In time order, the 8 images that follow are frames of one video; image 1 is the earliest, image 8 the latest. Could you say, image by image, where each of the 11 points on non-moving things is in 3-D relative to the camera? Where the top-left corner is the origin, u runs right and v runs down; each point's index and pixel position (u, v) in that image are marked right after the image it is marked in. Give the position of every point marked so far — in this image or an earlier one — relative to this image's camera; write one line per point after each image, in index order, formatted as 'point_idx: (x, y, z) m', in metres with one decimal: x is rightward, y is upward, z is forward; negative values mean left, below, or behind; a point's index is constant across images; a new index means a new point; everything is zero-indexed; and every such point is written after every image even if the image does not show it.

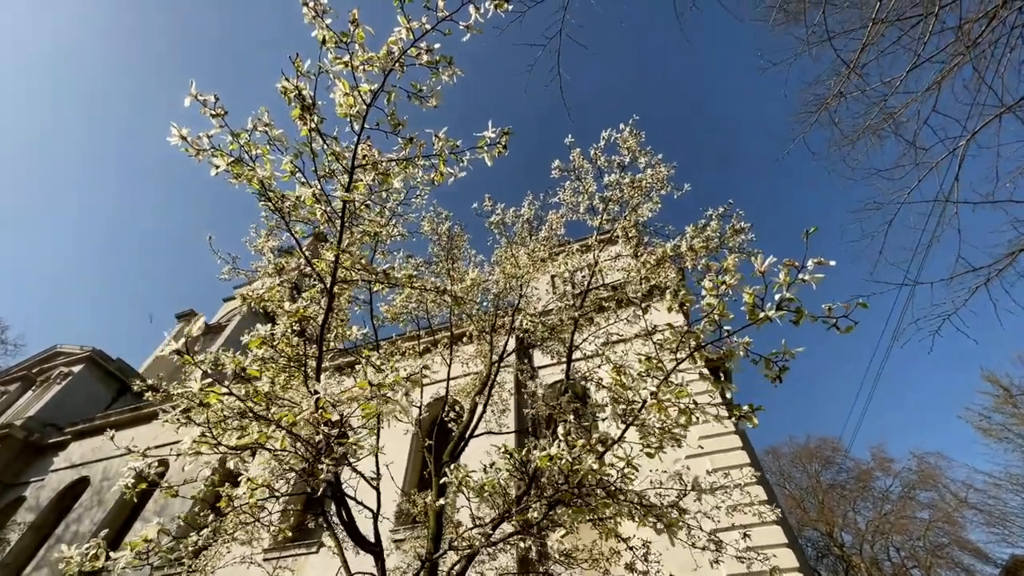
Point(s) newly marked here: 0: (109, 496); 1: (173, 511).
0: (-18.6, -9.2, +19.9) m
1: (-13.8, -8.8, +17.4) m
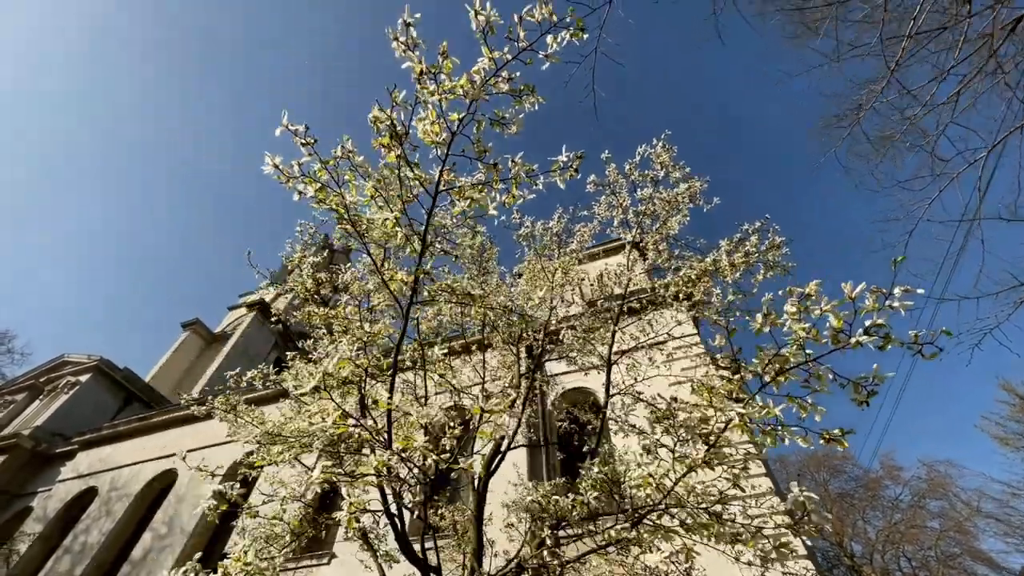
0: (-18.0, -9.7, +19.8) m
1: (-13.2, -9.2, +17.4) m
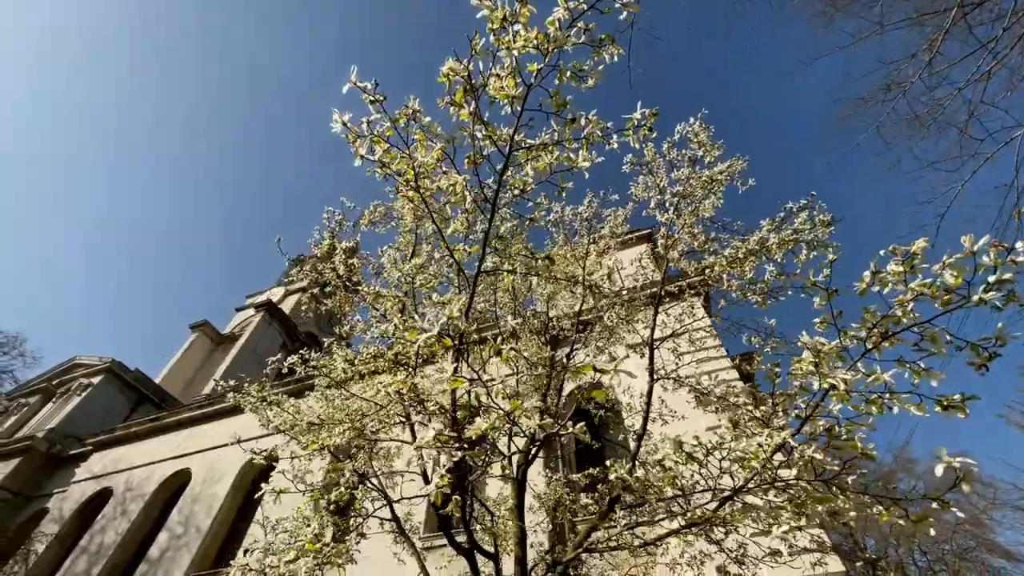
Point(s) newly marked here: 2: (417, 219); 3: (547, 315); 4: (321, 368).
0: (-17.2, -9.7, +19.9) m
1: (-12.5, -9.1, +17.4) m
2: (-1.4, +1.1, +7.3) m
3: (+0.4, -0.4, +6.6) m
4: (-2.4, -1.2, +6.9) m
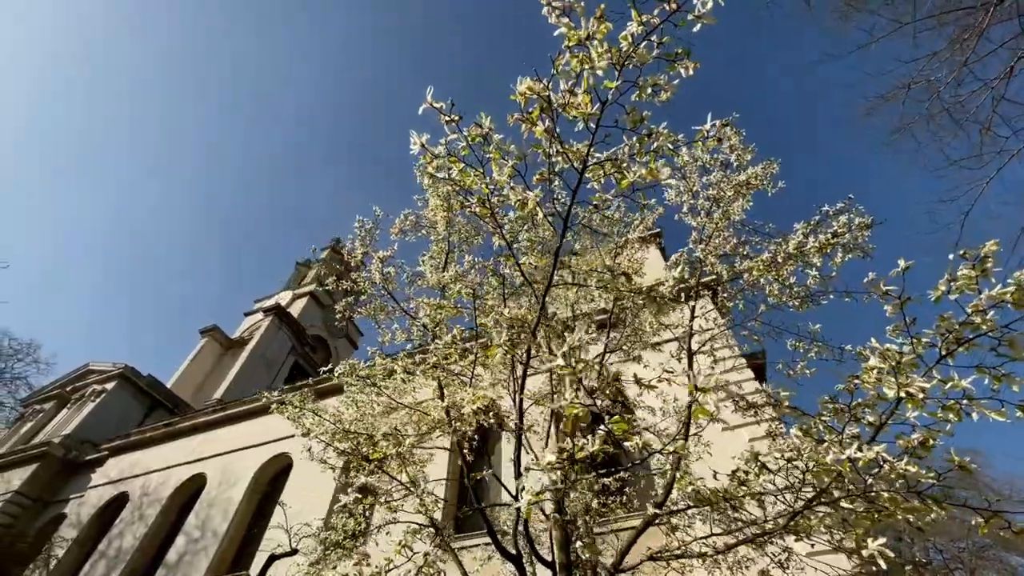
0: (-16.4, -10.0, +20.1) m
1: (-11.7, -9.4, +17.5) m
2: (-0.9, +1.0, +7.3) m
3: (+0.9, -0.4, +6.6) m
4: (-1.9, -1.3, +7.0) m
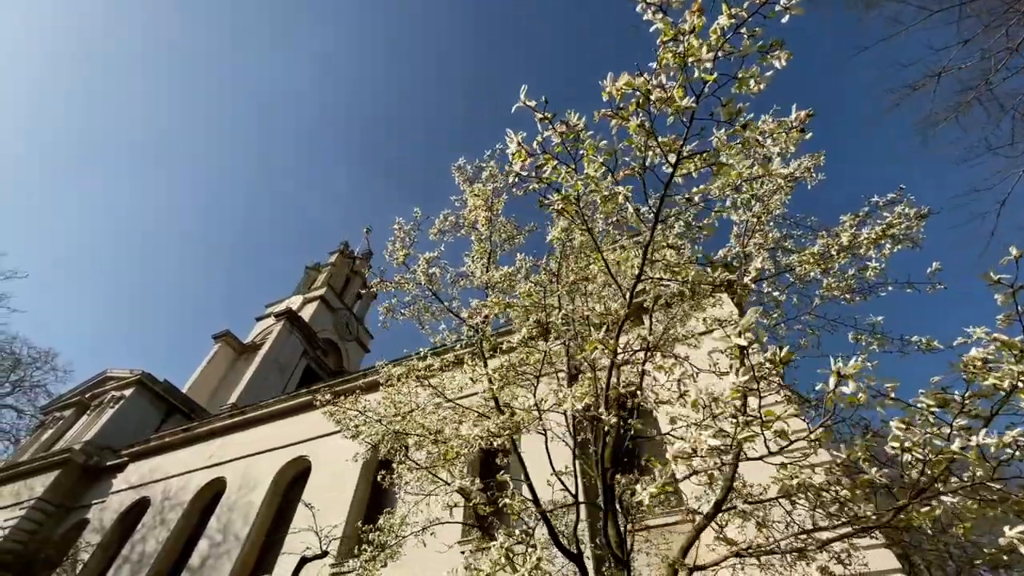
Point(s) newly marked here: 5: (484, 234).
0: (-15.4, -10.3, +20.3) m
1: (-10.8, -9.6, +17.7) m
2: (-0.3, +1.0, +7.3) m
3: (+1.5, -0.4, +6.6) m
4: (-1.2, -1.3, +7.0) m
5: (-0.4, +0.9, +7.4) m
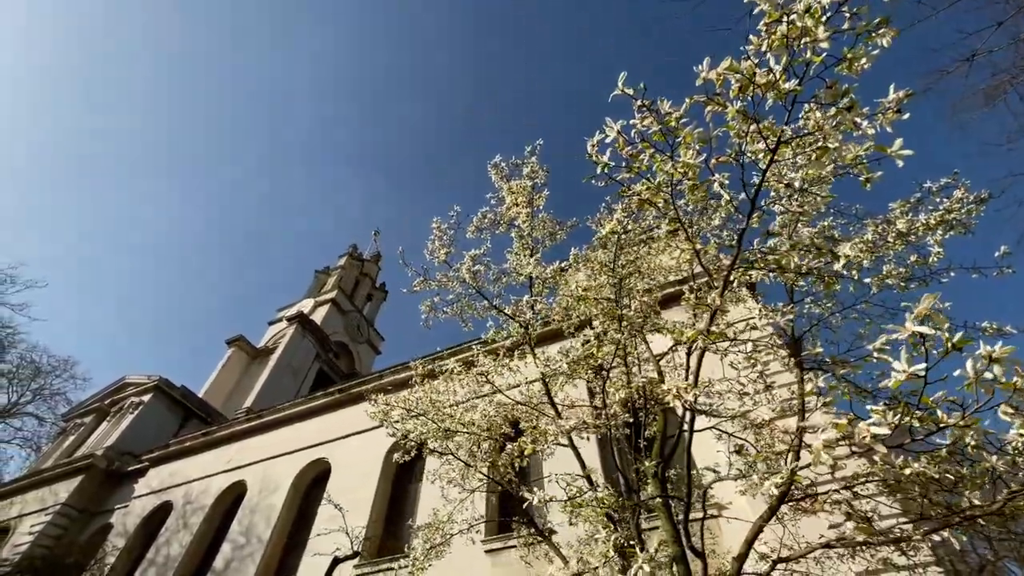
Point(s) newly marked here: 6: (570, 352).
0: (-14.4, -10.6, +20.5) m
1: (-9.8, -9.7, +17.8) m
2: (+0.3, +1.0, +7.3) m
3: (+2.2, -0.3, +6.5) m
4: (-0.6, -1.3, +7.0) m
5: (+0.2, +1.0, +7.3) m
6: (+0.9, -0.9, +6.4) m
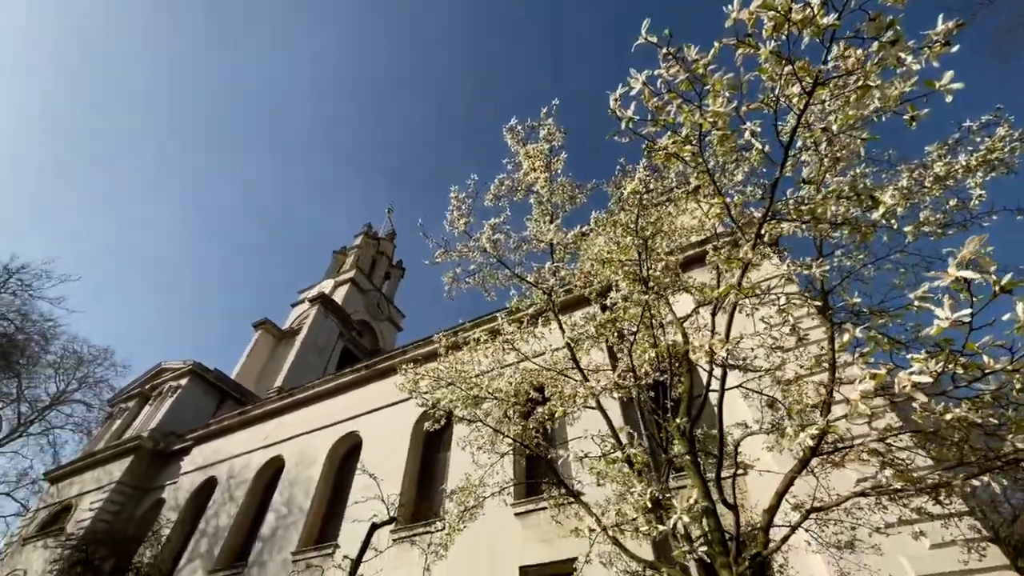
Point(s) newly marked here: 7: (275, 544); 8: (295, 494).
0: (-13.0, -9.9, +21.6) m
1: (-8.6, -9.0, +18.7) m
2: (+0.6, +1.6, +7.2) m
3: (+2.5, +0.3, +6.4) m
4: (-0.2, -0.8, +7.0) m
5: (+0.5, +1.5, +7.2) m
6: (+1.2, -0.4, +6.4) m
7: (-9.3, -10.4, +18.2) m
8: (-9.2, -8.8, +19.2) m
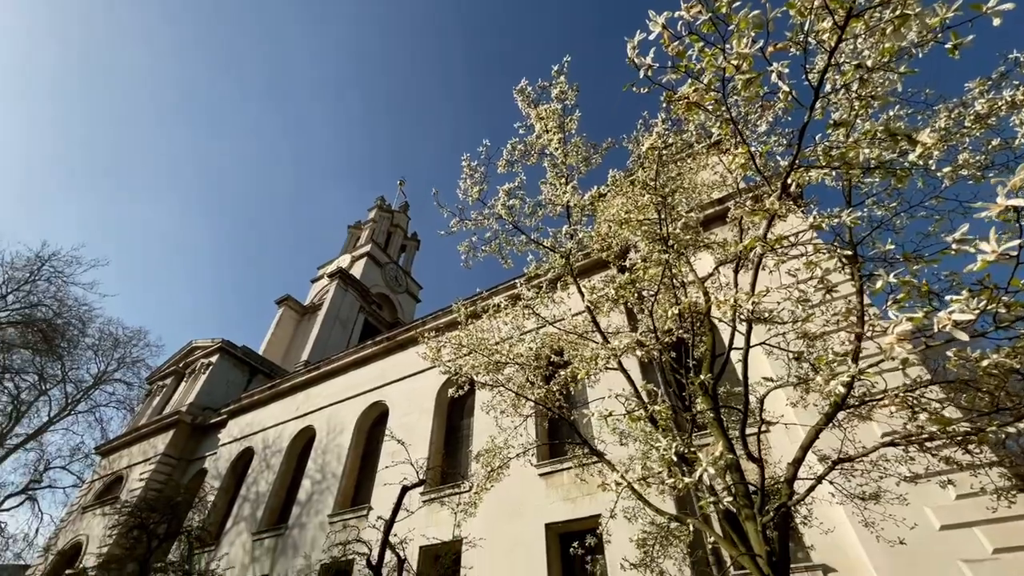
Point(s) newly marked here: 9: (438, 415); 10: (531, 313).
0: (-11.8, -8.7, +22.7) m
1: (-7.5, -7.9, +19.6) m
2: (+0.8, +2.1, +7.0) m
3: (+2.7, +0.9, +6.3) m
4: (+0.1, -0.3, +7.0) m
5: (+0.7, +2.1, +7.1) m
6: (+1.5, +0.1, +6.4) m
7: (-8.2, -9.4, +19.2) m
8: (-8.1, -7.7, +20.0) m
9: (-2.8, -4.9, +17.0) m
10: (+0.3, -0.4, +7.1) m
